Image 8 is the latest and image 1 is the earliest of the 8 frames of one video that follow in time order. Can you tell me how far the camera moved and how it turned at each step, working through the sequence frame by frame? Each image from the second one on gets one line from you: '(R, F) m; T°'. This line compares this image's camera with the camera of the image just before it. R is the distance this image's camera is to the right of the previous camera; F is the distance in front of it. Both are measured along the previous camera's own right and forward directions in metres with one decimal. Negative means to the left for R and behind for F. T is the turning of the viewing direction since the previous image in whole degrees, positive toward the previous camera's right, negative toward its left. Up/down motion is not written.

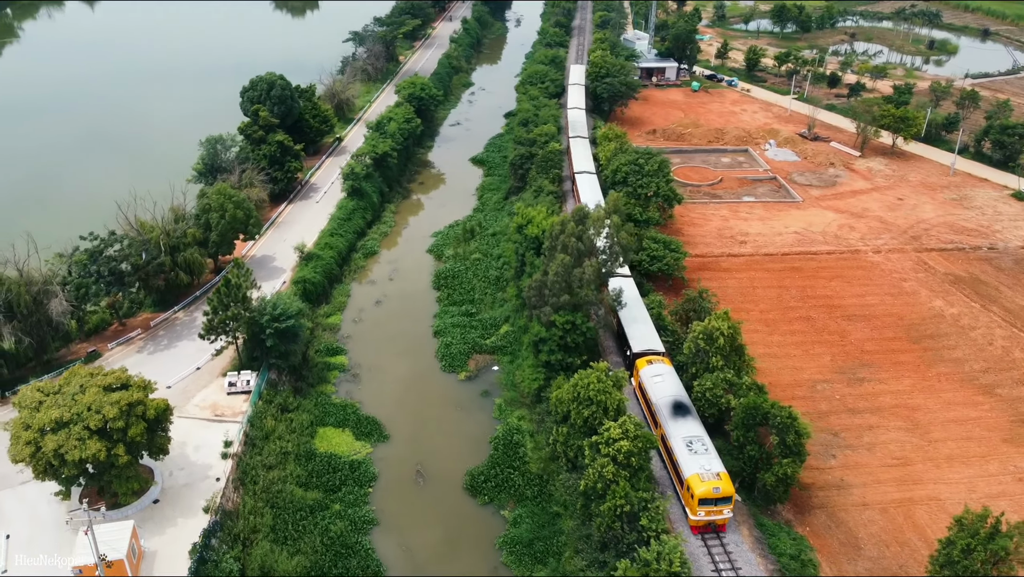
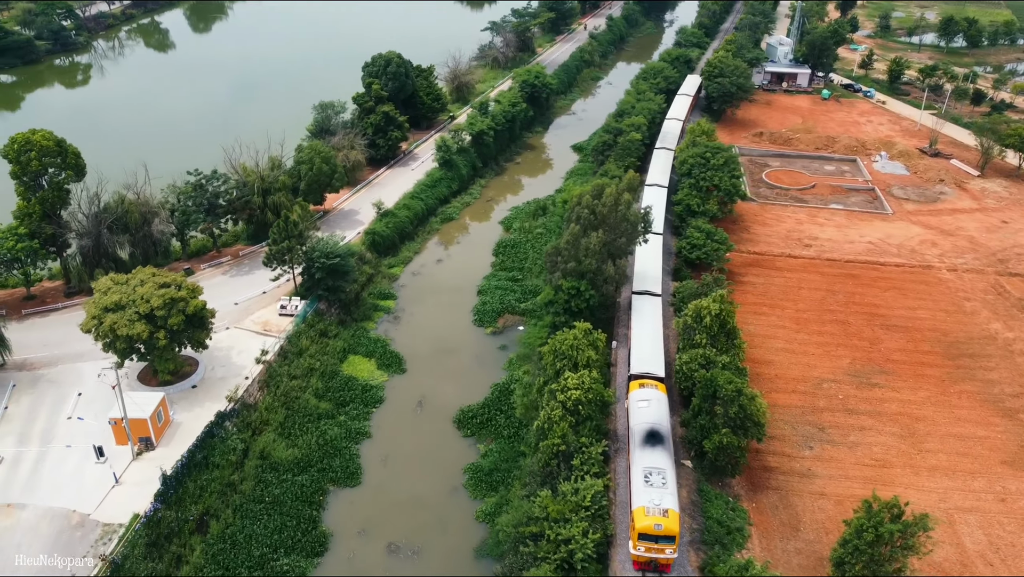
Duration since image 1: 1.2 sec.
(+4.5, -1.5) m; -12°
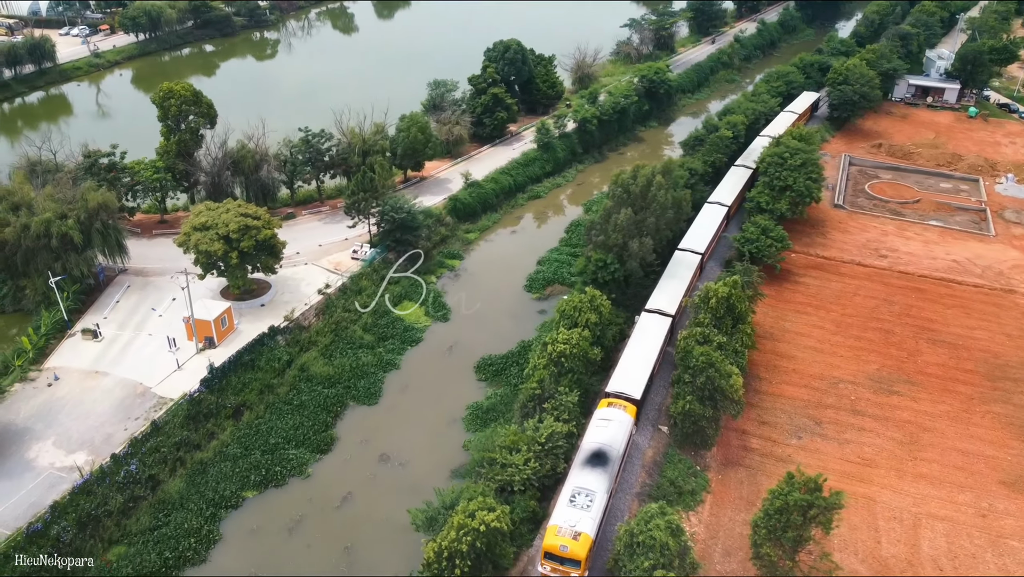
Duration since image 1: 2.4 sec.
(+4.3, -1.5) m; -12°
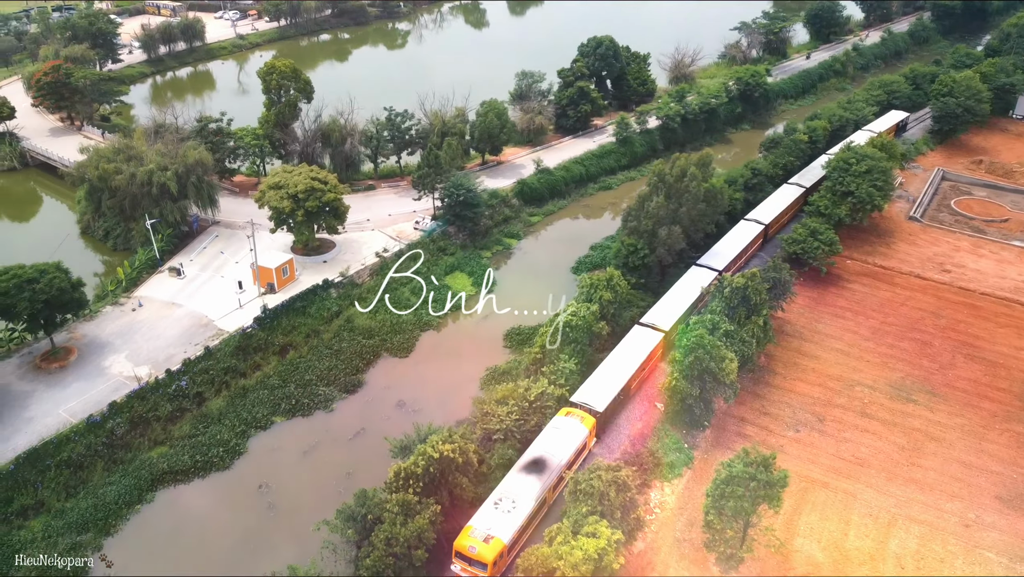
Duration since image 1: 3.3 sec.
(+3.2, -1.3) m; -9°
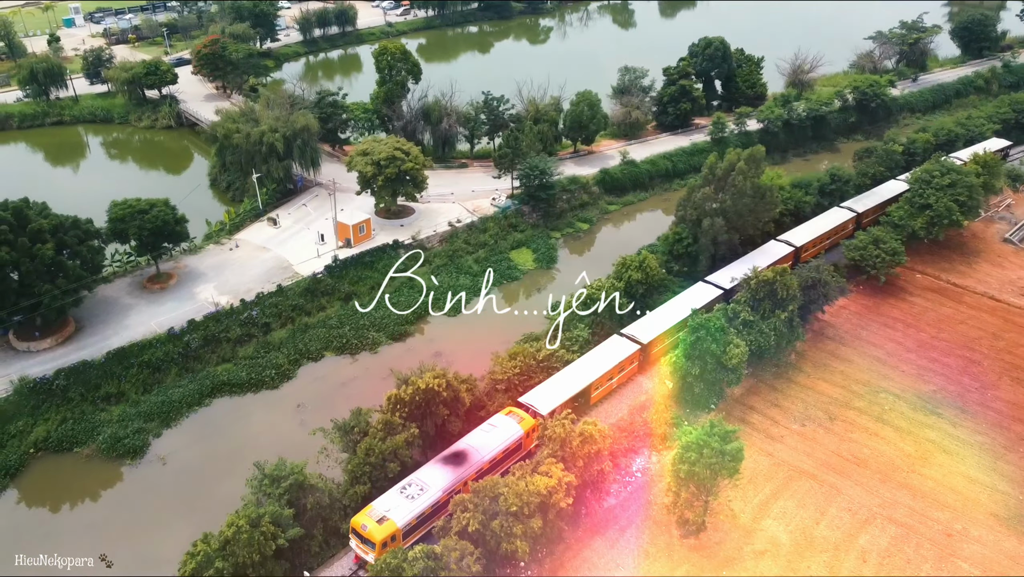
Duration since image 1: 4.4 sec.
(+3.5, -1.4) m; -11°
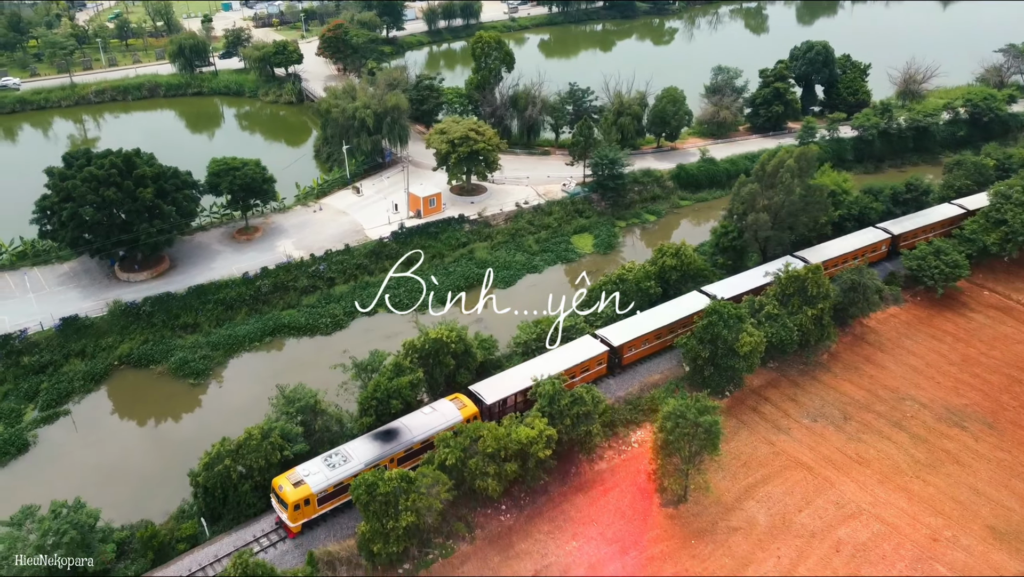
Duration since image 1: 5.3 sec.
(+3.0, -1.2) m; -9°
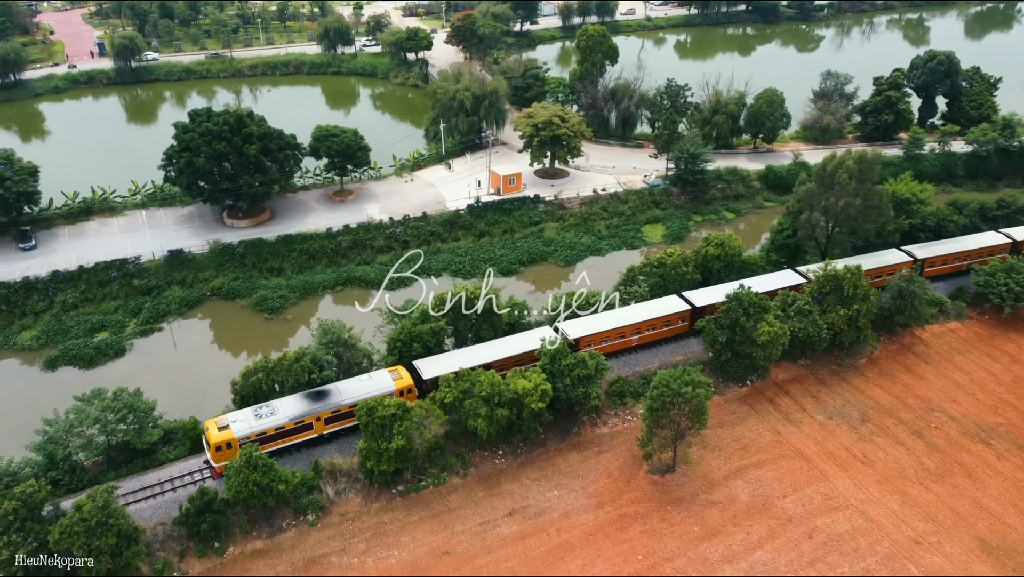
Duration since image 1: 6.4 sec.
(+3.3, -1.2) m; -10°
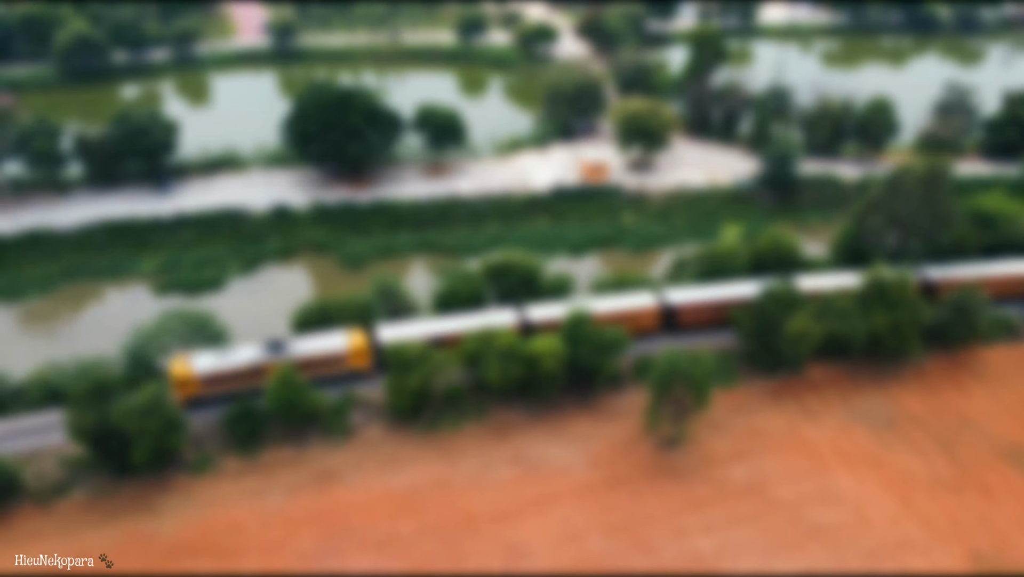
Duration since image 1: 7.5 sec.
(+3.2, -1.2) m; -11°
